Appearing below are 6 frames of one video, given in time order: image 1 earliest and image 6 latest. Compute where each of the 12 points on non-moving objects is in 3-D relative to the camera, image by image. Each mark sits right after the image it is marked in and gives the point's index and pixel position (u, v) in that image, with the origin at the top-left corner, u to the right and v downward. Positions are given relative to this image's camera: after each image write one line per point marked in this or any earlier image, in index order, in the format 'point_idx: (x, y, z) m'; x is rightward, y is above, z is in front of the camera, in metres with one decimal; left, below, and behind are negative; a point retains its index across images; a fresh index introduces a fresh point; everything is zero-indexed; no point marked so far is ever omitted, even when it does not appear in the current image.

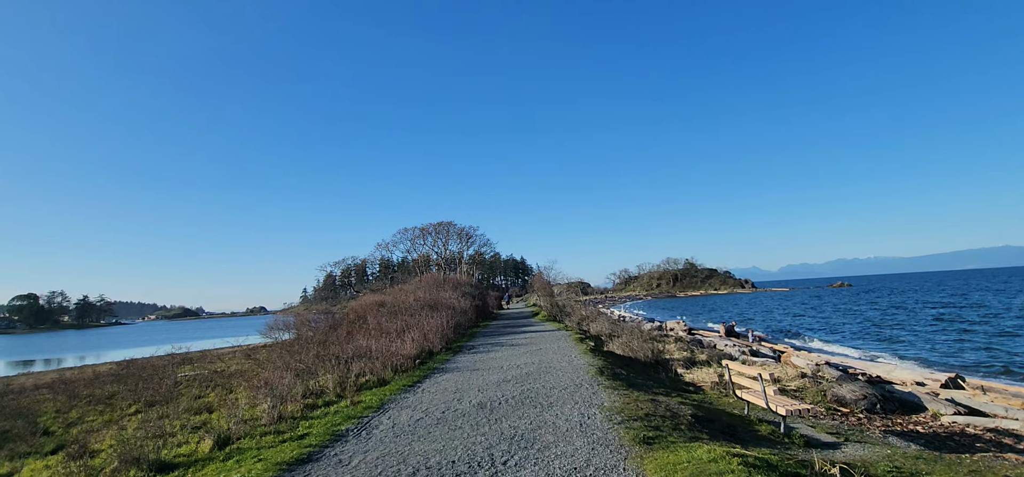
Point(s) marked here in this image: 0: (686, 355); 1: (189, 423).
0: (+6.1, -4.1, +18.3) m
1: (-6.4, -3.7, +10.4) m
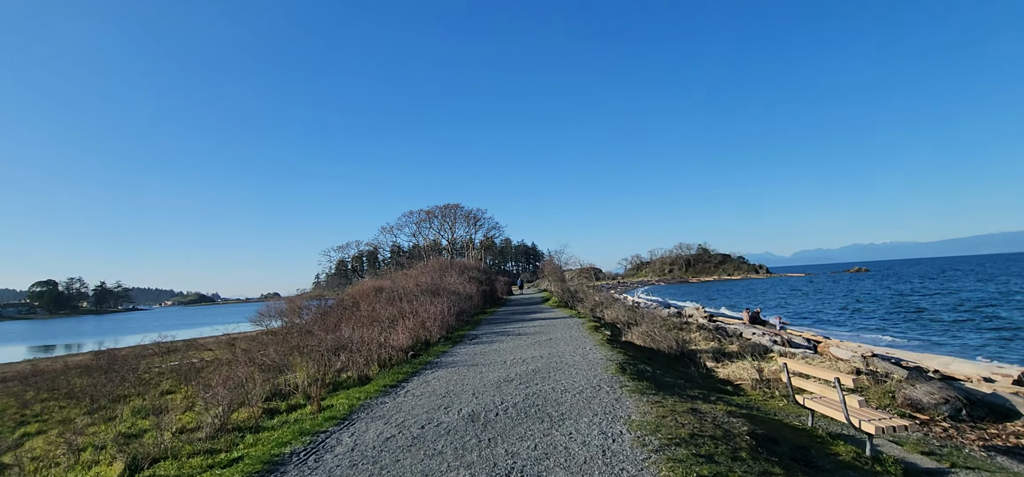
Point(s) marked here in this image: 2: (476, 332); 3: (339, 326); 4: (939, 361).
0: (+6.3, -3.4, +16.3) m
1: (-6.4, -3.2, +8.7) m
2: (-1.3, -3.3, +18.3) m
3: (-5.1, -2.6, +15.3) m
4: (+13.3, -3.8, +16.3) m
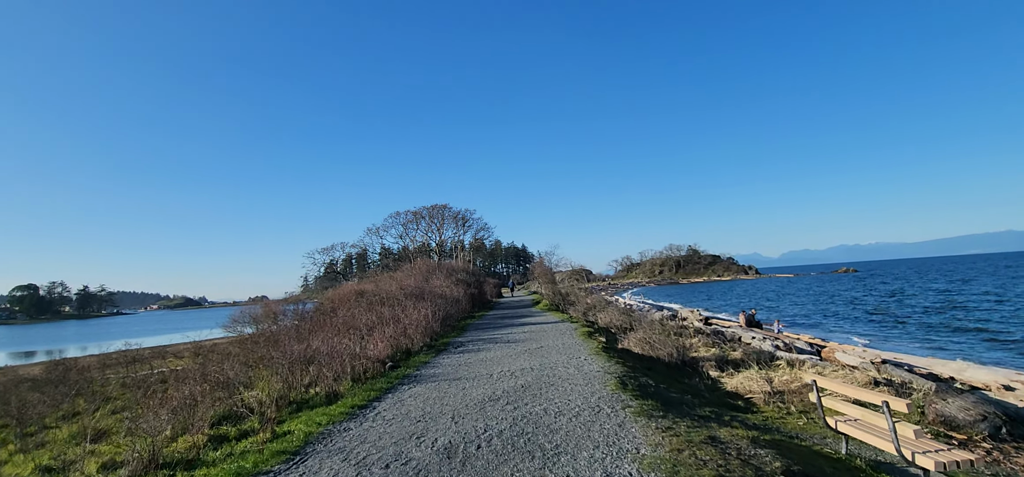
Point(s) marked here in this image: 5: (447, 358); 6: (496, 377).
0: (+6.0, -3.4, +15.3) m
1: (-6.6, -3.2, +7.4) m
2: (-1.7, -3.3, +17.2) m
3: (-5.4, -2.6, +14.1) m
4: (+13.0, -3.8, +15.4) m
5: (-1.6, -3.0, +13.0) m
6: (-0.3, -2.6, +10.0) m
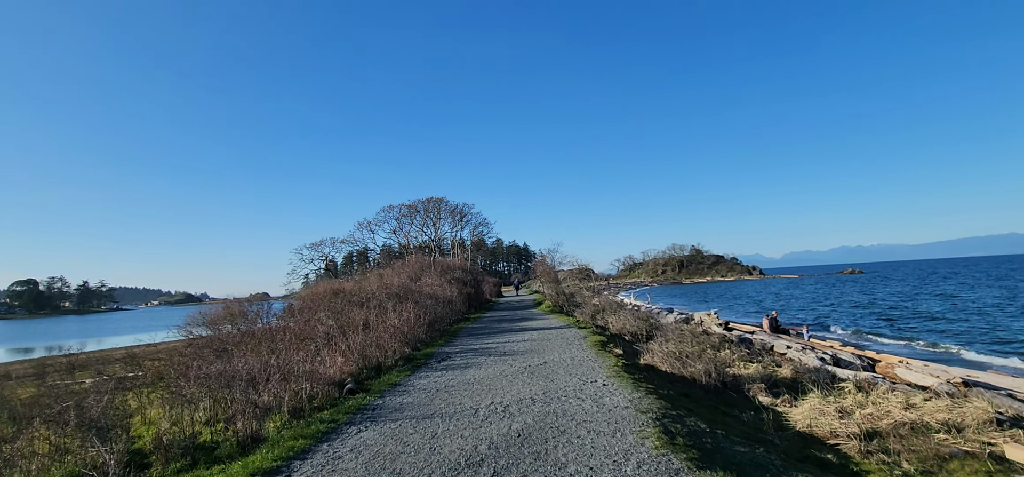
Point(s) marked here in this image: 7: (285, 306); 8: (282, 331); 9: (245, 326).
0: (+5.9, -3.2, +12.5) m
1: (-6.7, -2.9, +4.6) m
2: (-1.7, -3.0, +14.3) m
3: (-5.5, -2.3, +11.3) m
4: (+12.9, -3.6, +12.5) m
5: (-1.7, -2.7, +10.2) m
6: (-0.4, -2.4, +7.1) m
7: (-8.1, -2.4, +18.5) m
8: (-5.7, -2.3, +13.0) m
9: (-8.0, -2.6, +15.7) m
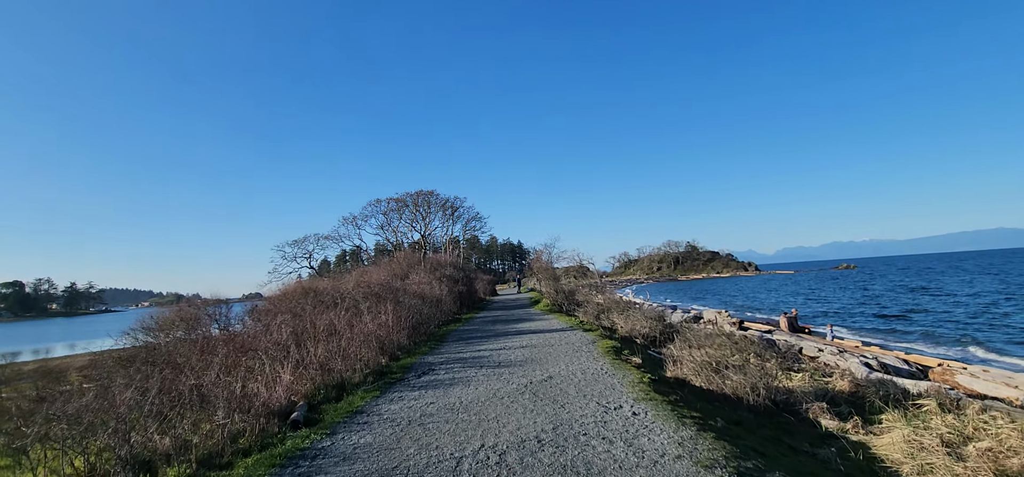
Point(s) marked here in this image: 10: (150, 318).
0: (+5.8, -2.8, +10.3) m
1: (-6.7, -2.7, +2.3) m
2: (-1.8, -2.8, +12.1) m
3: (-5.6, -2.1, +9.0) m
4: (+12.8, -3.3, +10.4) m
5: (-1.7, -2.5, +7.9) m
6: (-0.4, -2.1, +4.9) m
7: (-8.2, -2.2, +16.2) m
8: (-5.8, -2.0, +10.7) m
9: (-8.1, -2.4, +13.3) m
10: (-12.2, -2.8, +17.8) m
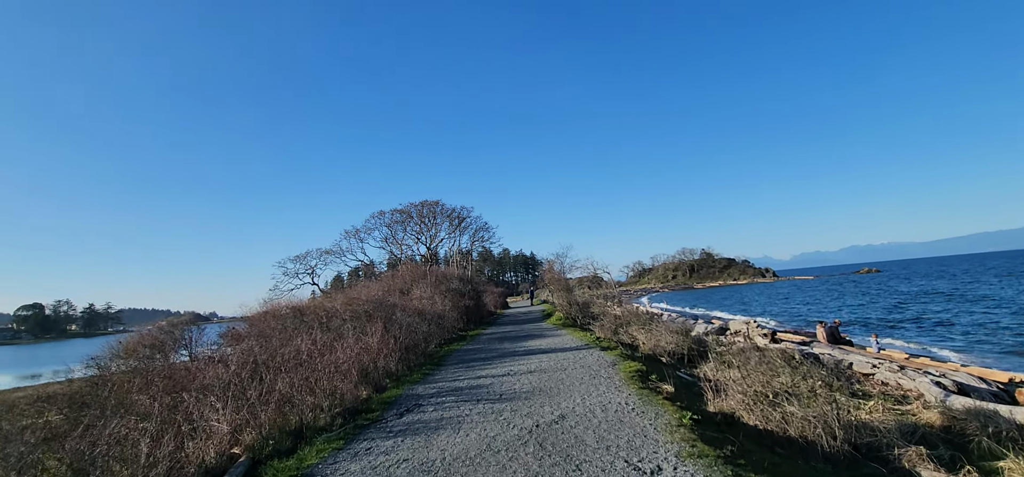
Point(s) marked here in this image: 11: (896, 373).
0: (+5.9, -2.8, +8.2) m
1: (-6.8, -2.8, +0.5) m
2: (-1.7, -2.9, +10.2) m
3: (-5.6, -2.3, +7.2) m
4: (+12.9, -3.0, +8.2) m
5: (-1.7, -2.5, +6.0) m
6: (-0.5, -2.1, +3.0) m
7: (-8.0, -2.6, +14.5) m
8: (-5.7, -2.3, +8.9) m
9: (-7.9, -2.7, +11.6) m
10: (-12.0, -3.3, +16.2) m
11: (+9.2, -3.2, +12.5) m
